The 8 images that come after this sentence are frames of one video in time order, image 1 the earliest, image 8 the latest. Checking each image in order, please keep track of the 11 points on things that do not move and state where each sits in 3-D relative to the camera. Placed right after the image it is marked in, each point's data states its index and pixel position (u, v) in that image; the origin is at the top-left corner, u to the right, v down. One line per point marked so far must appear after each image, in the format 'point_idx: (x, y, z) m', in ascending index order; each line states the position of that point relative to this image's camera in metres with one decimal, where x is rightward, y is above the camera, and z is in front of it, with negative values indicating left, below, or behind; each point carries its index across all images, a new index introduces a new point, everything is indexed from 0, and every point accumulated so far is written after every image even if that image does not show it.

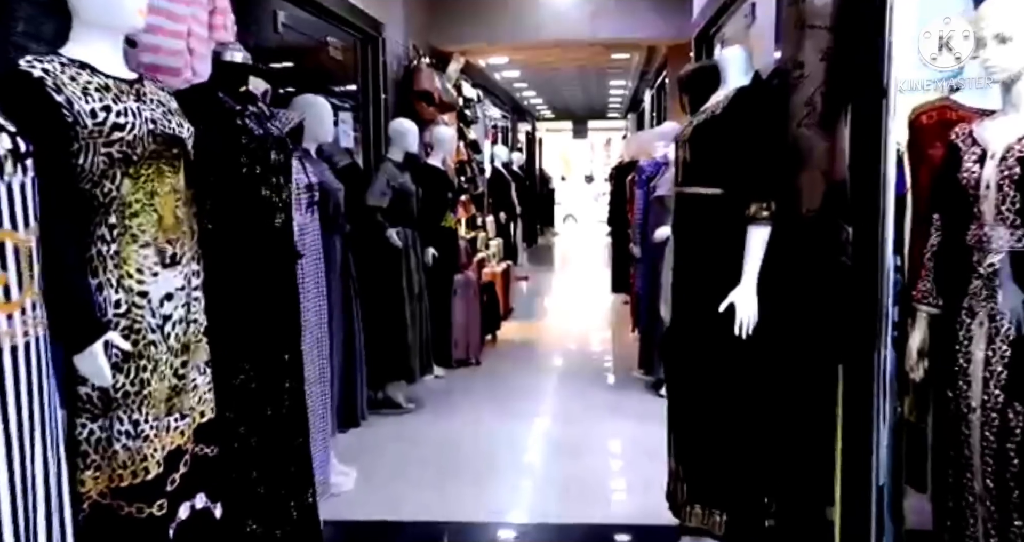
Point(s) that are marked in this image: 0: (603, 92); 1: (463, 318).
0: (+1.3, +2.4, +11.1) m
1: (-0.4, -0.3, +5.6) m
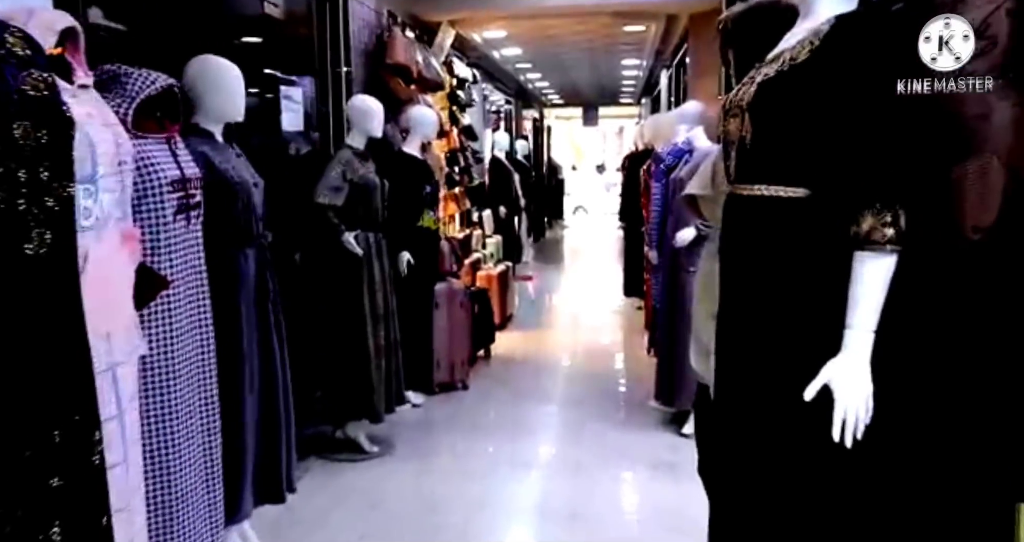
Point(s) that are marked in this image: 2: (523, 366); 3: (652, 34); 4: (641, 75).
0: (+1.3, +2.4, +10.2) m
1: (-0.4, -0.4, +4.8) m
2: (+0.1, -0.7, +5.6) m
3: (+1.3, +2.1, +7.3) m
4: (+1.6, +2.4, +10.1) m
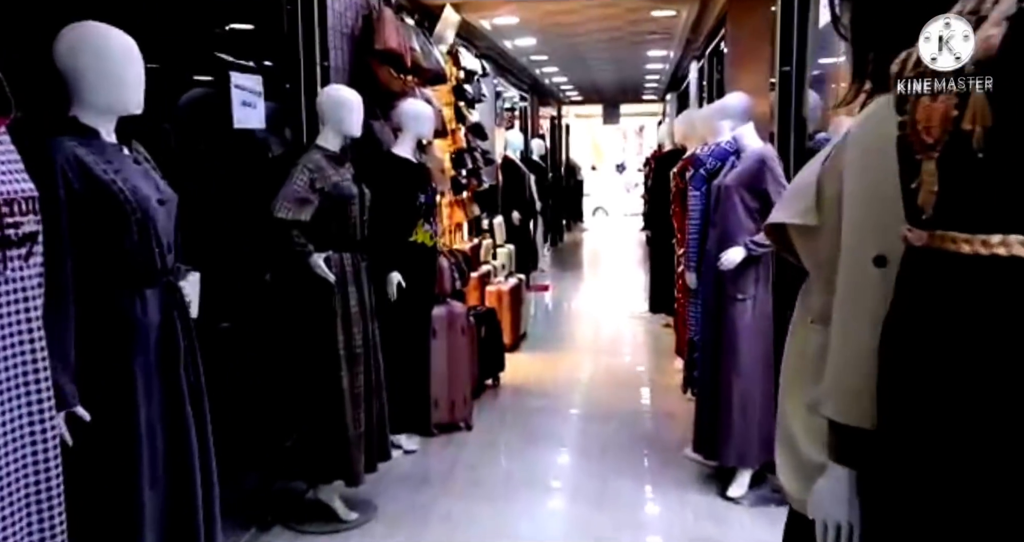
0: (+1.5, +2.3, +9.5) m
1: (-0.3, -0.5, +4.1) m
2: (+0.1, -0.8, +5.0) m
3: (+1.4, +2.0, +6.6) m
4: (+1.8, +2.3, +9.3) m
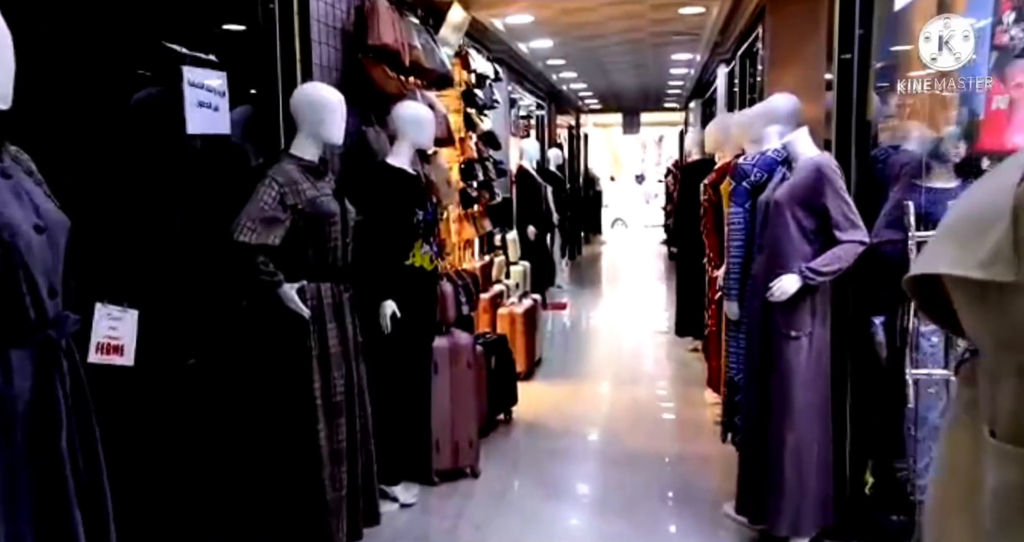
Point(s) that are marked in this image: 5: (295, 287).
0: (+1.6, +2.2, +9.0) m
1: (-0.3, -0.6, +3.6) m
2: (+0.2, -0.9, +4.4) m
3: (+1.5, +1.9, +6.1) m
4: (+1.9, +2.1, +8.8) m
5: (-0.6, 0.0, +2.5) m
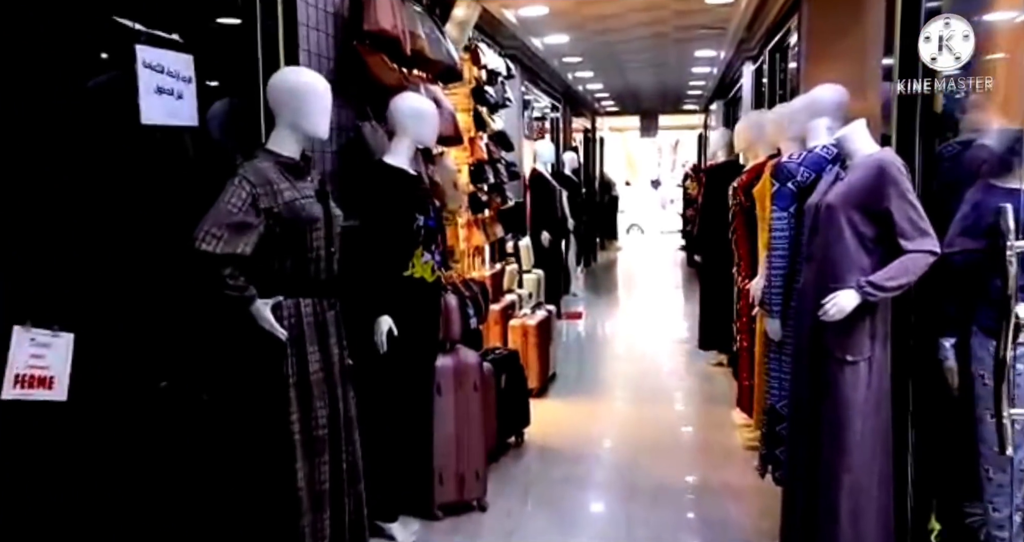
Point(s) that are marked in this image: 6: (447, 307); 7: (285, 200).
0: (+1.8, +2.1, +8.6) m
1: (-0.2, -0.6, +3.3) m
2: (+0.3, -0.9, +4.1) m
3: (+1.6, +1.8, +5.7) m
4: (+2.1, +2.0, +8.5) m
5: (-0.6, -0.1, +2.1) m
6: (-0.3, -0.1, +3.3) m
7: (-0.6, +0.2, +2.1) m
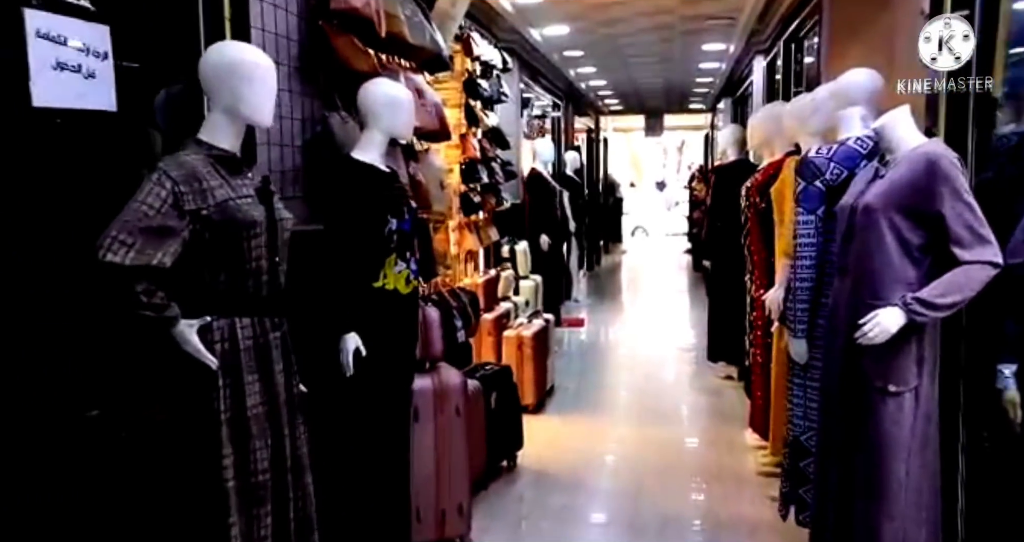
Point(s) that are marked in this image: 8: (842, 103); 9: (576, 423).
0: (+1.8, +2.0, +8.2) m
1: (-0.3, -0.7, +2.9) m
2: (+0.2, -1.0, +3.7) m
3: (+1.5, +1.7, +5.3) m
4: (+2.1, +2.0, +8.1) m
5: (-0.7, -0.1, +1.7) m
6: (-0.3, -0.2, +3.0) m
7: (-0.6, +0.2, +1.8) m
8: (+1.0, +0.5, +2.5) m
9: (+0.4, -0.9, +4.8) m
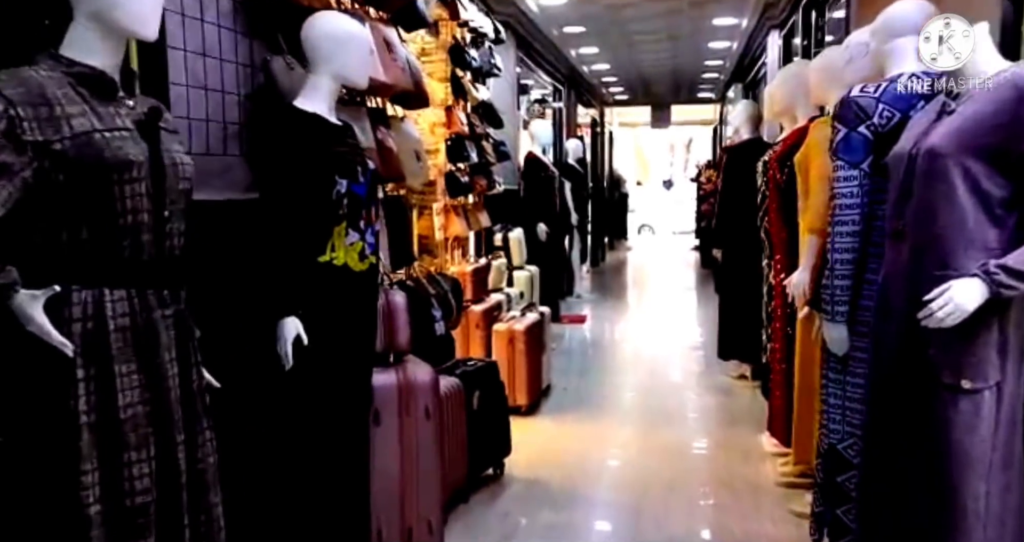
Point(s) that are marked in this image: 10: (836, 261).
0: (+1.8, +2.1, +7.8) m
1: (-0.4, -0.6, +2.5) m
2: (+0.2, -0.9, +3.3) m
3: (+1.5, +1.8, +4.9) m
4: (+2.0, +2.1, +7.6) m
5: (-0.7, 0.0, +1.3) m
6: (-0.4, -0.1, +2.5) m
7: (-0.7, +0.2, +1.3) m
8: (+1.0, +0.6, +2.1) m
9: (+0.3, -0.8, +4.4) m
10: (+0.8, 0.0, +2.0) m
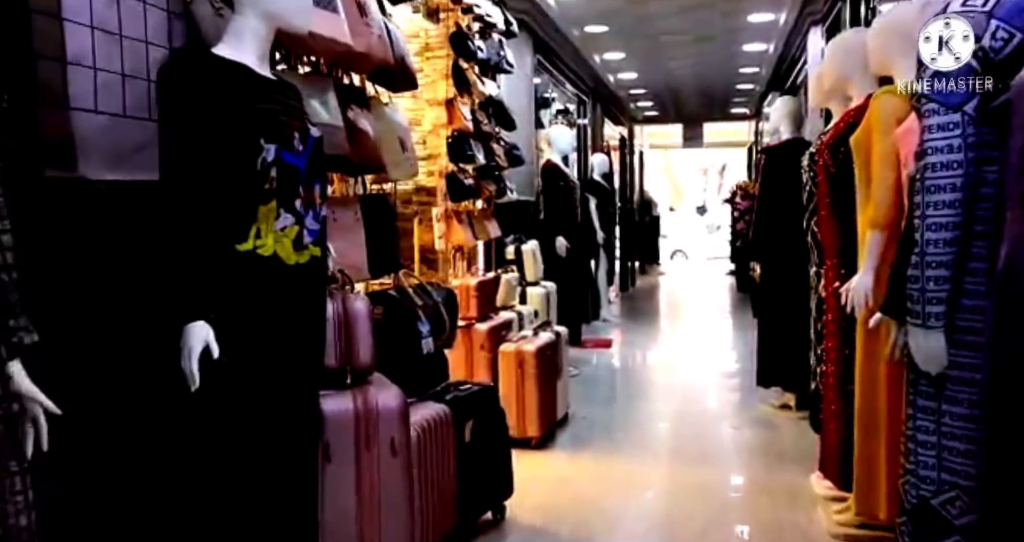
0: (+1.9, +1.9, +7.3) m
1: (-0.4, -0.6, +1.9) m
2: (+0.2, -0.9, +2.7) m
3: (+1.6, +1.7, +4.4) m
4: (+2.2, +1.9, +7.1) m
5: (-0.8, 0.0, +0.8) m
6: (-0.4, -0.1, +2.0) m
7: (-0.8, +0.3, +0.9) m
8: (+0.9, +0.6, +1.6) m
9: (+0.4, -0.9, +3.8) m
10: (+0.7, 0.0, +1.4) m
